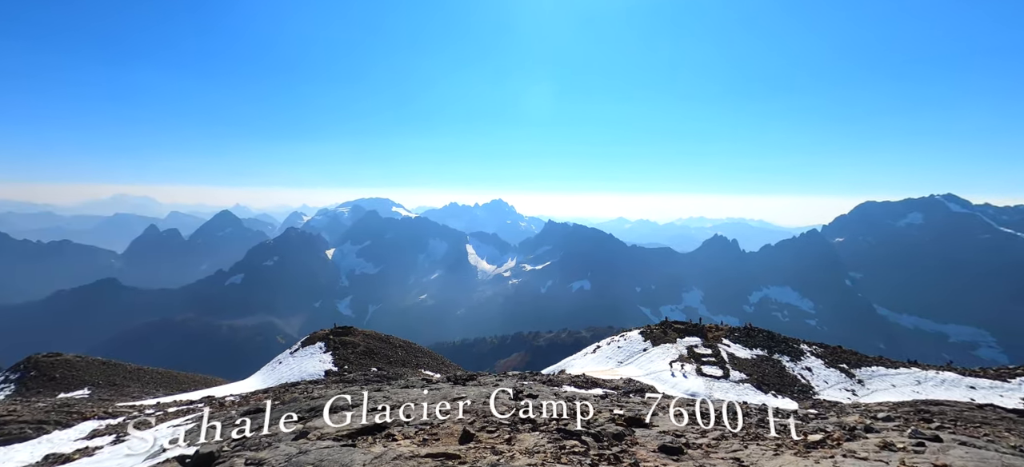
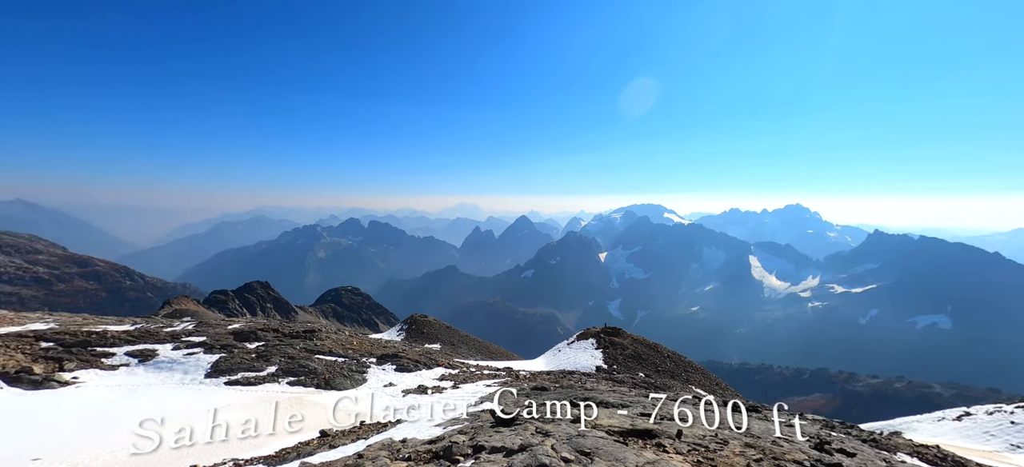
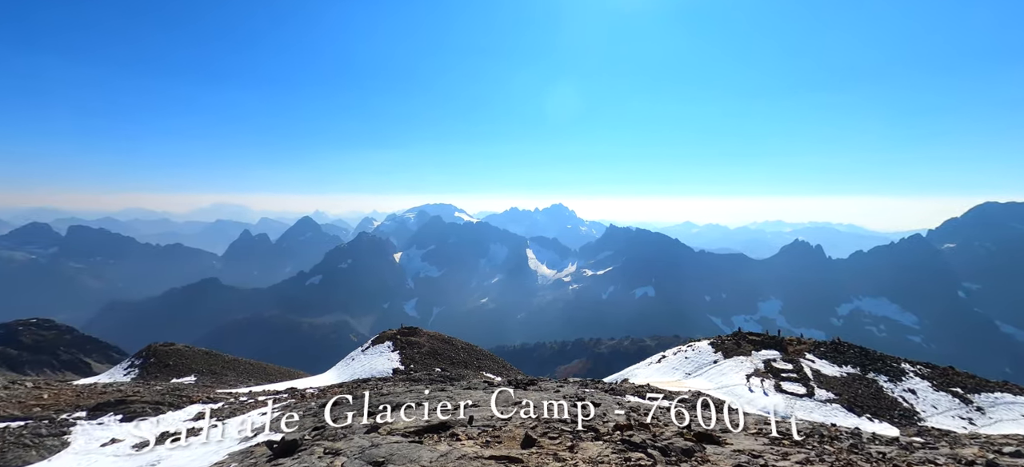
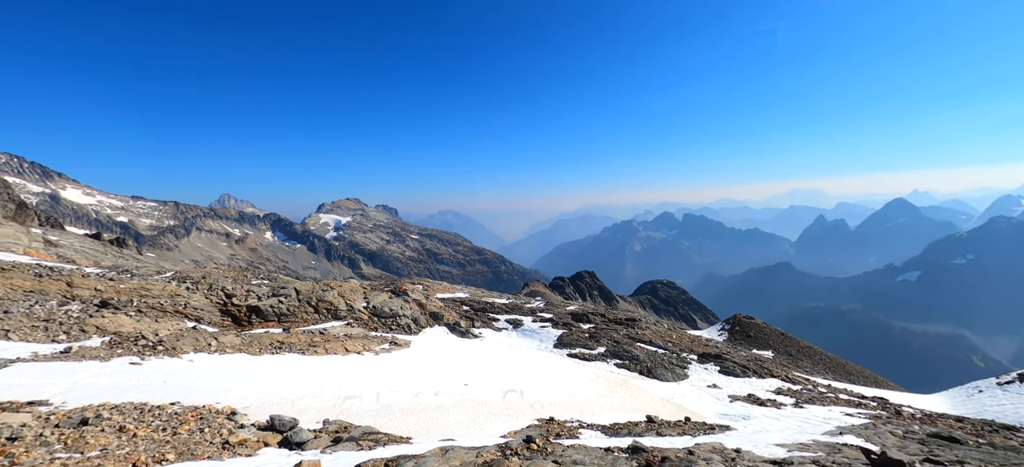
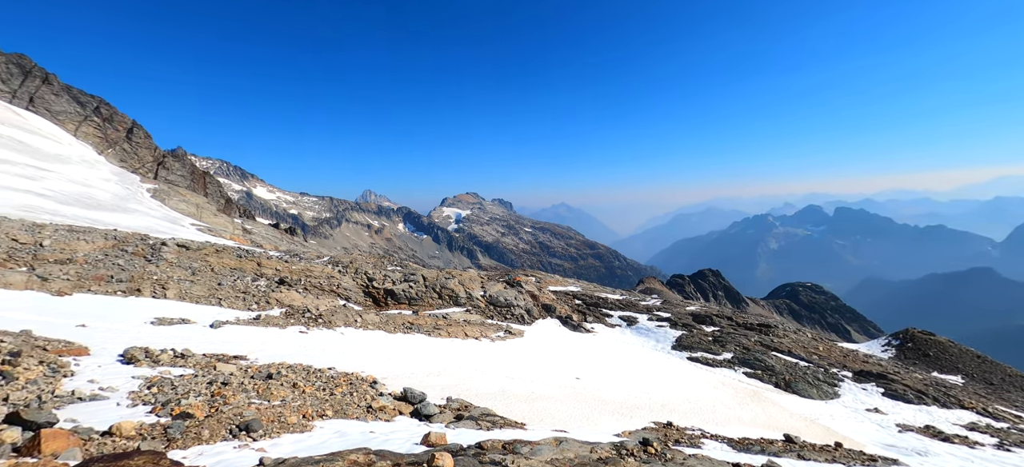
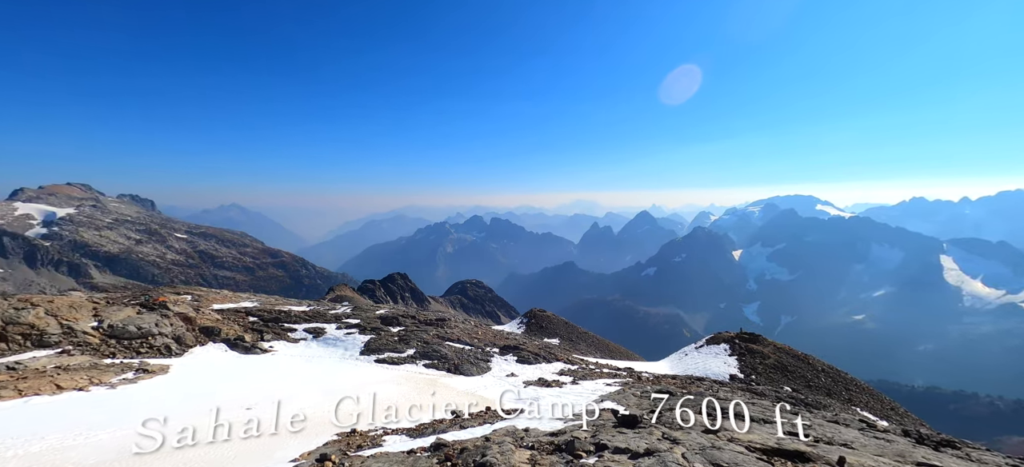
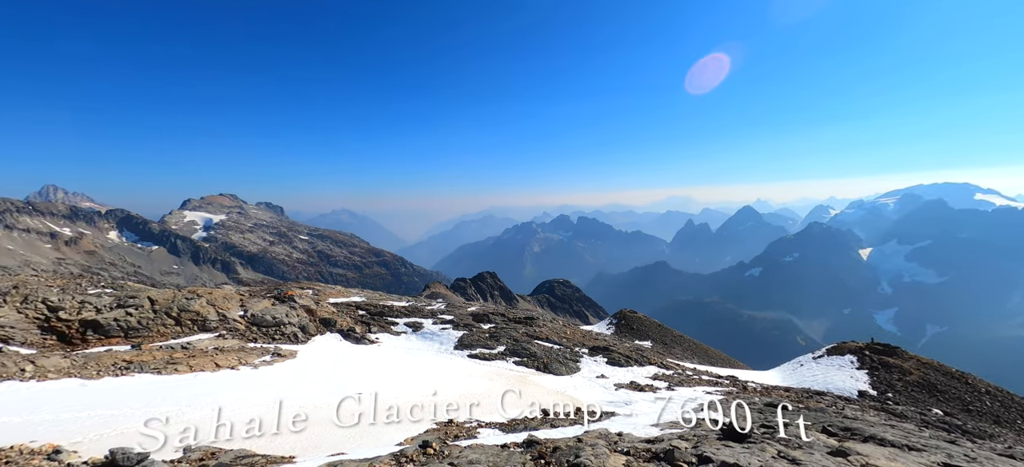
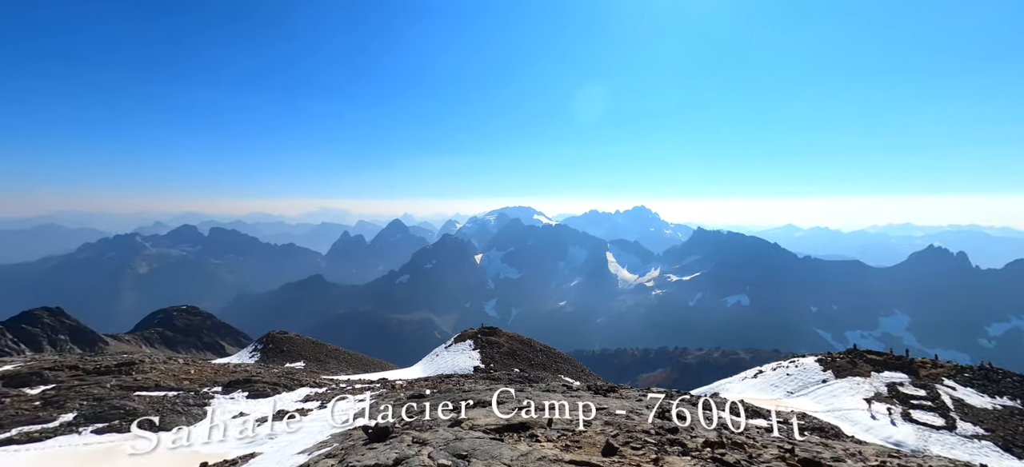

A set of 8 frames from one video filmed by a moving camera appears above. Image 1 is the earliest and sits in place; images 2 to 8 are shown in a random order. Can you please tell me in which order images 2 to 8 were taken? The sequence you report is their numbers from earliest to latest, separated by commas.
3, 8, 2, 6, 7, 4, 5
